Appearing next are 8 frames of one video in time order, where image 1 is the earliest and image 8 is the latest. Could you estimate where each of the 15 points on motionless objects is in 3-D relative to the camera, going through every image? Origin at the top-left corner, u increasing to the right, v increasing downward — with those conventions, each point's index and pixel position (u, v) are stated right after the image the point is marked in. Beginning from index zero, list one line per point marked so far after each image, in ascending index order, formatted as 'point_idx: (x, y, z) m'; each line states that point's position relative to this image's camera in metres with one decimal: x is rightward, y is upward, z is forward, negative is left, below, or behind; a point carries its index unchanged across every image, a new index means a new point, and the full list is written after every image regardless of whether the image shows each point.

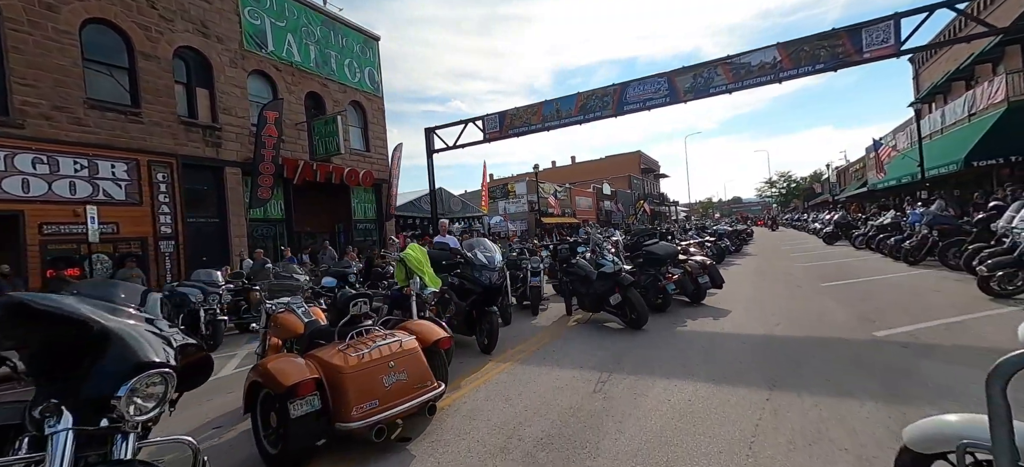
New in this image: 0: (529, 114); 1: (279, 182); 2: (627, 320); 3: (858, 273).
0: (+0.7, +4.8, +16.2) m
1: (-9.4, +2.1, +16.1) m
2: (+1.8, -1.4, +6.3) m
3: (+8.9, -1.0, +10.2) m
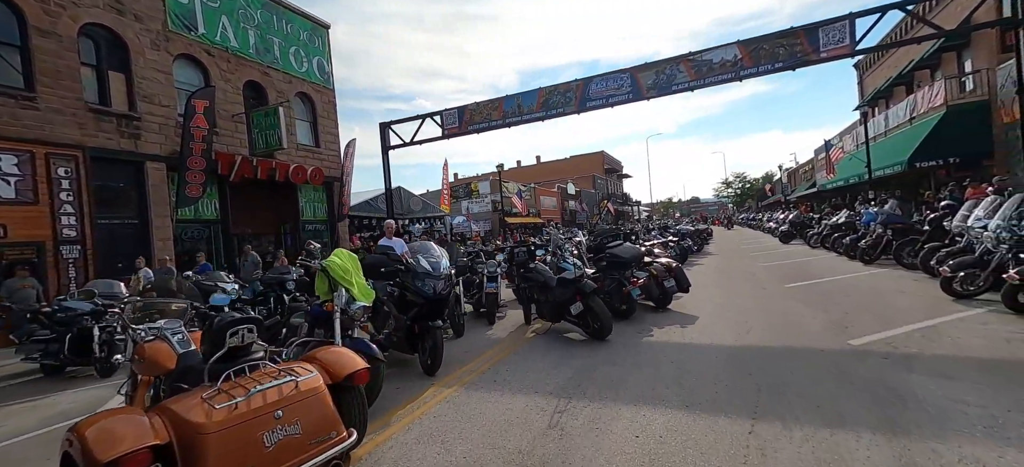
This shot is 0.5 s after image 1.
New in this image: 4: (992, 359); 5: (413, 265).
0: (-0.9, +4.8, +15.5) m
1: (-10.9, +2.0, +14.6) m
2: (+1.1, -1.4, +5.7) m
3: (+7.8, -1.0, +10.2) m
4: (+4.6, -1.2, +3.8) m
5: (-1.3, -0.4, +5.1) m
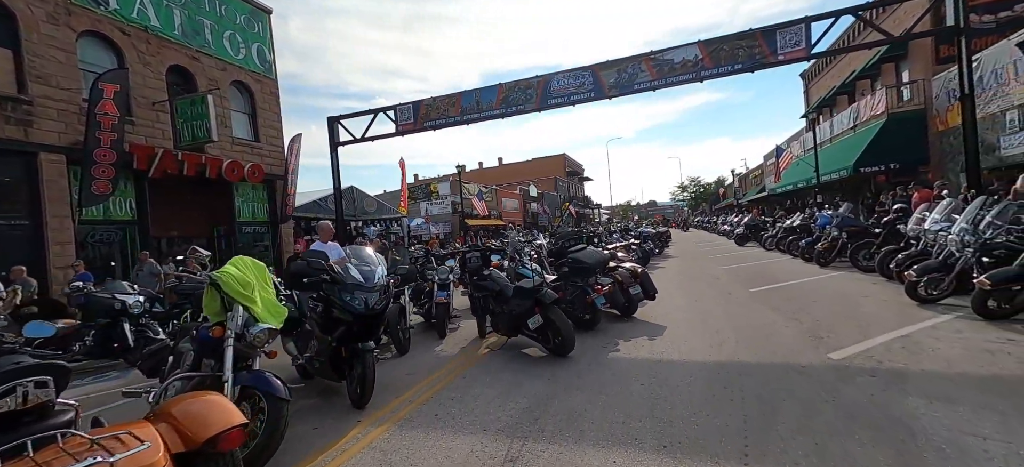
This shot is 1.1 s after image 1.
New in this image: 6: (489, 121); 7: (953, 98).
0: (-2.4, +4.7, +14.7) m
1: (-12.3, +1.9, +12.8) m
2: (+0.5, -1.4, +5.1) m
3: (+6.7, -1.1, +10.1) m
4: (+4.1, -1.2, +3.5) m
5: (-1.8, -0.4, +4.3) m
6: (-0.8, +4.0, +14.3) m
7: (+16.4, +5.1, +14.8) m
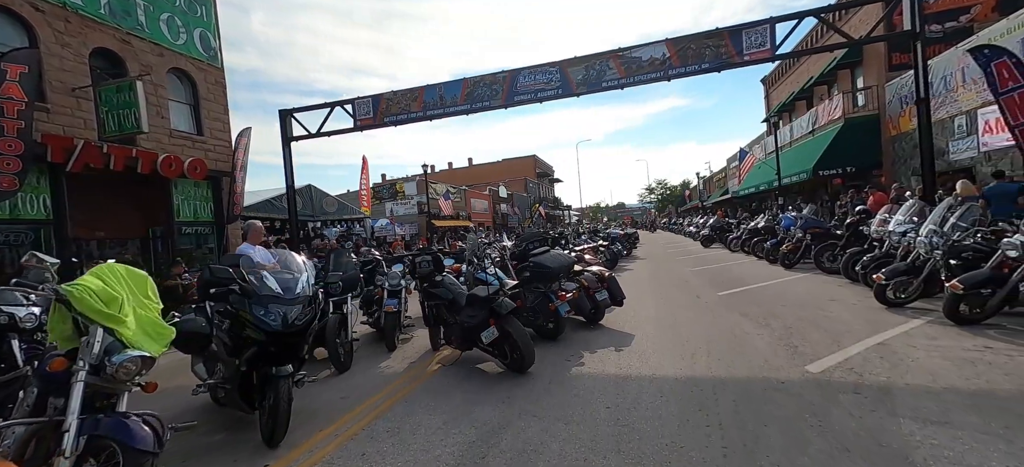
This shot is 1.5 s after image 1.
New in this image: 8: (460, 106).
0: (-3.6, +4.6, +13.9) m
1: (-13.3, +1.8, +11.3) m
2: (-0.1, -1.4, +4.5) m
3: (+5.8, -1.1, +10.0) m
4: (+3.7, -1.2, +3.2) m
5: (-2.3, -0.5, +3.6) m
6: (-2.0, +4.0, +13.7) m
7: (+15.1, +5.0, +15.4) m
8: (-1.8, +4.3, +13.5) m
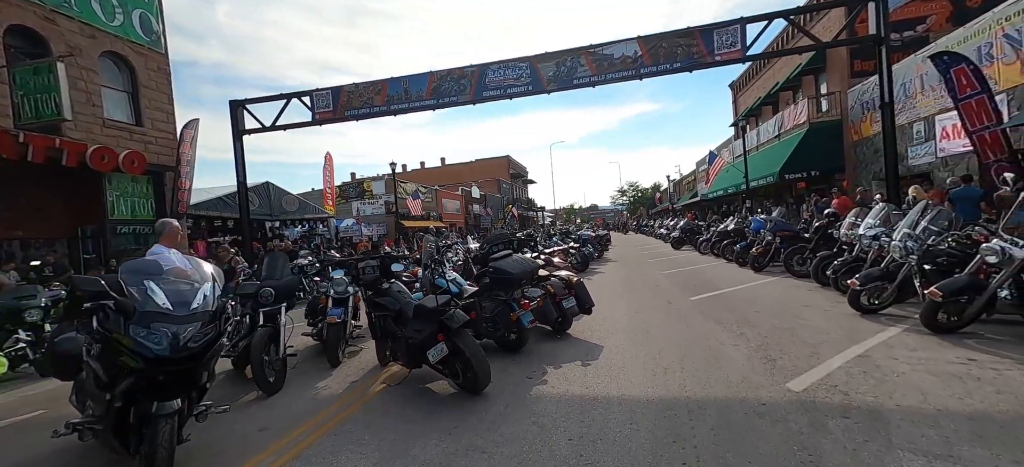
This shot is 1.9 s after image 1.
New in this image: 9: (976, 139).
0: (-4.6, +4.6, +13.1) m
1: (-14.2, +1.8, +9.9) m
2: (-0.5, -1.5, +4.0) m
3: (+5.0, -1.2, +9.8) m
4: (+3.3, -1.3, +2.9) m
5: (-2.7, -0.5, +2.9) m
6: (-3.0, +3.9, +13.0) m
7: (+14.0, +4.9, +15.8) m
8: (-2.8, +4.3, +12.8) m
9: (+11.4, +2.3, +9.9) m
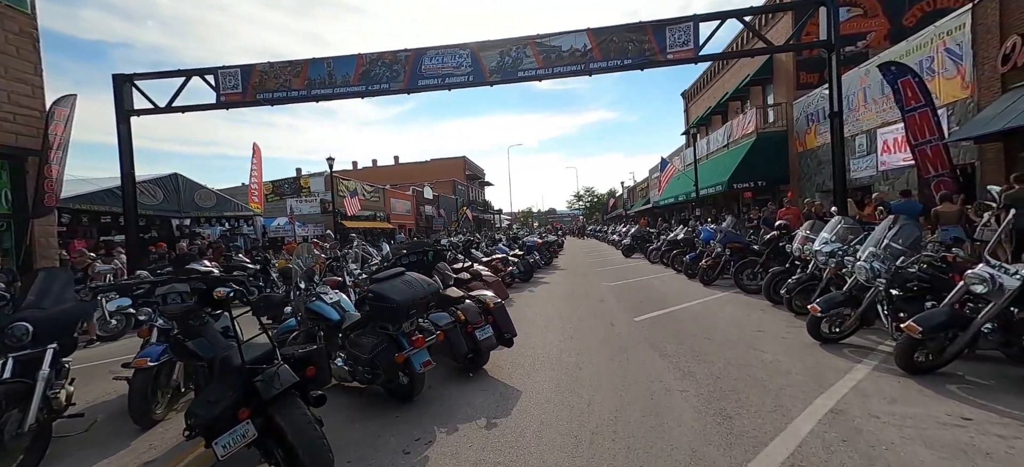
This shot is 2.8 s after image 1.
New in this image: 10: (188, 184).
0: (-6.4, +4.5, +11.4) m
1: (-15.6, +2.0, +7.2) m
2: (-1.5, -1.6, +2.7) m
3: (+3.4, -1.4, +9.1) m
4: (+2.4, -1.5, +2.0) m
5: (-3.5, -0.5, +1.4) m
6: (-4.8, +3.8, +11.4) m
7: (+11.9, +4.5, +15.9) m
8: (-4.5, +4.2, +11.3) m
9: (+9.9, +2.0, +9.8) m
10: (-14.4, +2.2, +17.9) m
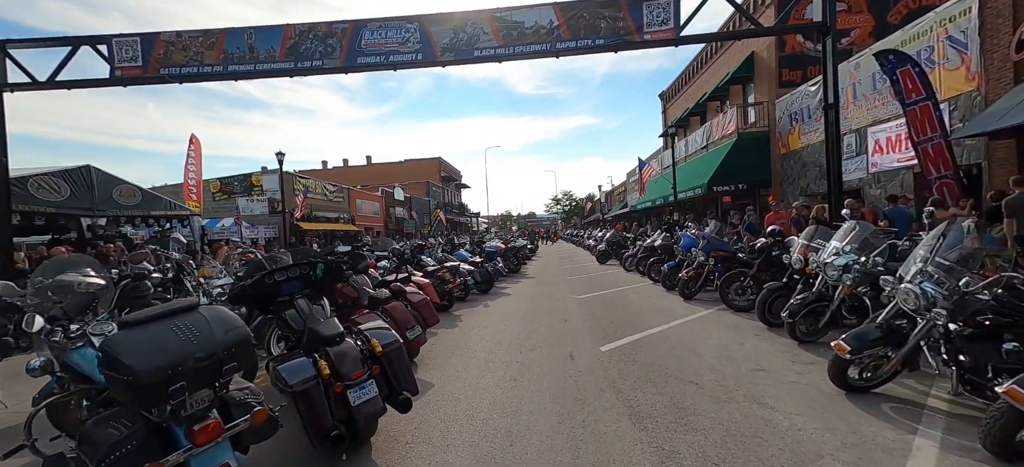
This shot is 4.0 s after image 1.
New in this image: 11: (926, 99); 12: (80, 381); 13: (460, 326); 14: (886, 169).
0: (-7.4, +4.5, +9.6) m
1: (-16.5, +2.0, +4.9) m
2: (-2.2, -1.6, +1.0) m
3: (+2.4, -1.5, +7.7) m
4: (+1.8, -1.5, +0.6) m
5: (-4.1, -0.5, -0.4) m
6: (-5.9, +3.8, +9.7) m
7: (+10.6, +4.2, +15.0) m
8: (-5.6, +4.1, +9.6) m
9: (+8.9, +1.8, +8.7) m
10: (-15.8, +2.2, +15.6) m
11: (+8.7, +2.8, +8.3) m
12: (-2.9, -1.0, +2.7) m
13: (-0.9, -1.7, +7.3) m
14: (+10.3, +1.8, +11.0) m
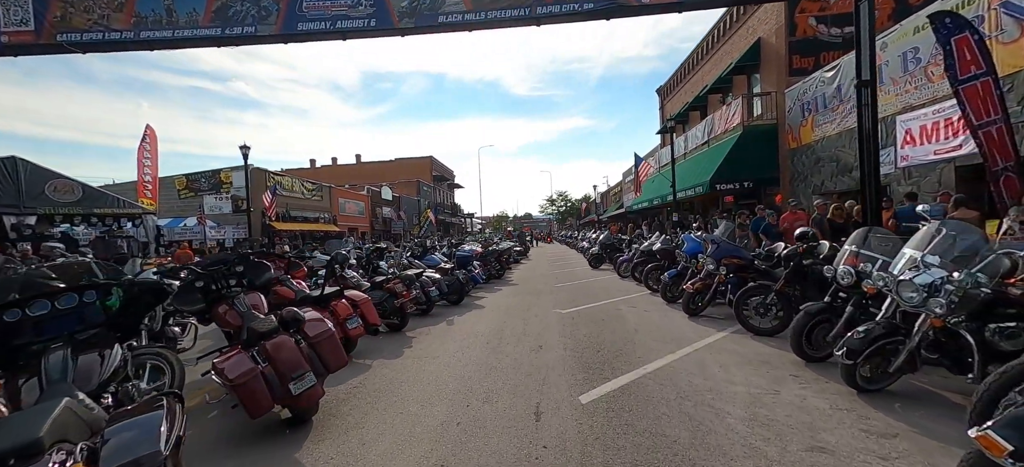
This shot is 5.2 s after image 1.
0: (-8.0, +4.5, +7.9) m
1: (-17.0, +2.0, +3.2) m
2: (-2.7, -1.6, -0.6) m
3: (+1.9, -1.6, +6.1) m
4: (+1.3, -1.5, -1.0) m
5: (-4.6, -0.5, -2.0) m
6: (-6.4, +3.7, +8.0) m
7: (+9.9, +4.1, +13.5) m
8: (-6.1, +4.0, +7.9) m
9: (+8.3, +1.7, +7.2) m
10: (-16.5, +2.1, +13.9) m
11: (+8.1, +2.7, +6.8) m
12: (-3.4, -1.0, +1.0) m
13: (-1.5, -1.7, +5.7) m
14: (+9.7, +1.7, +9.5) m
